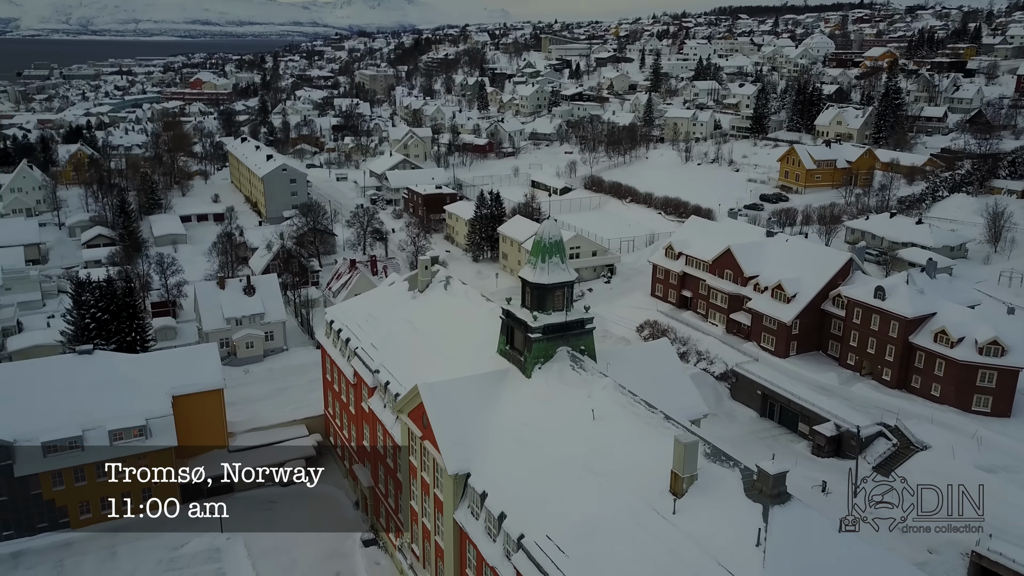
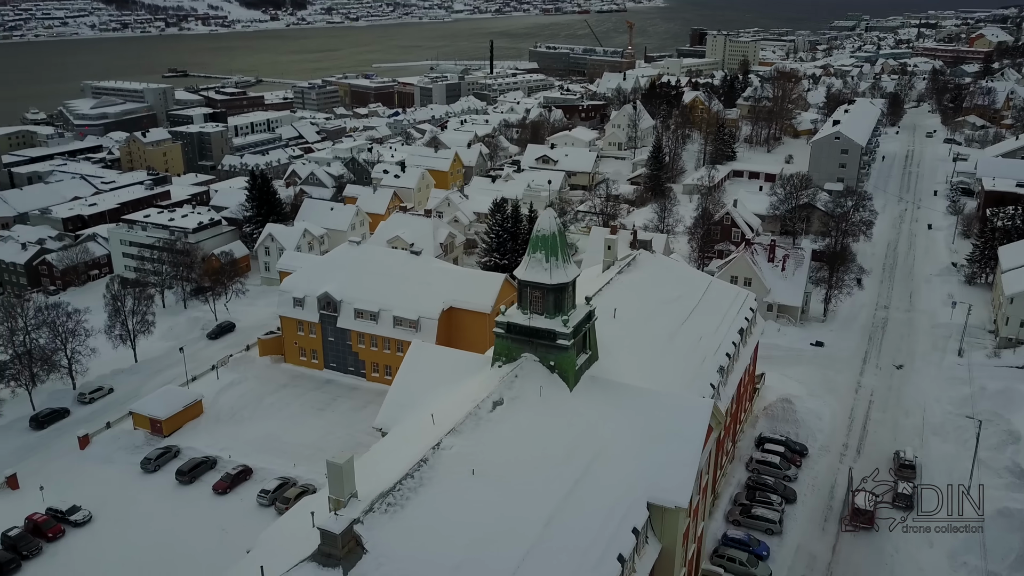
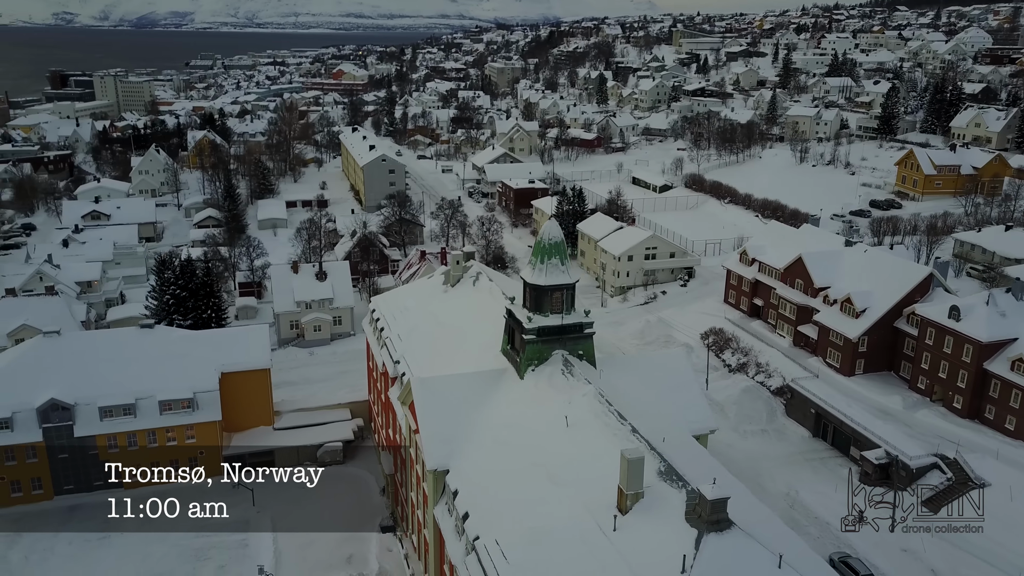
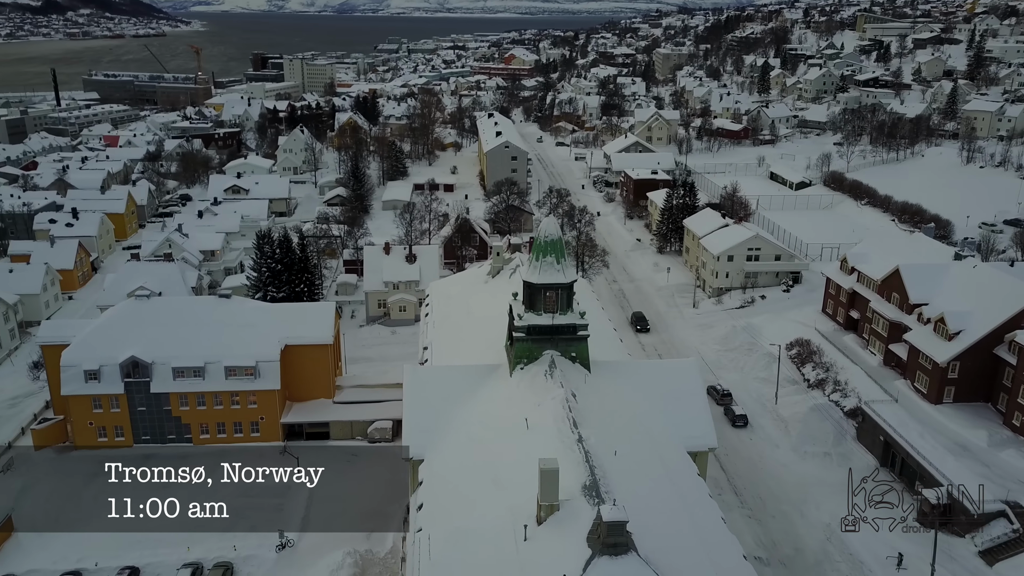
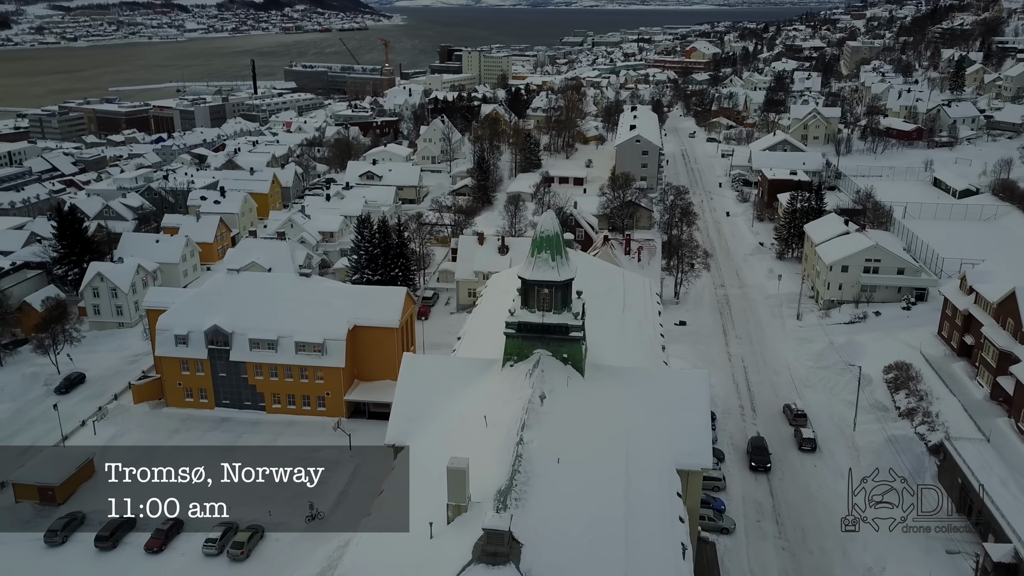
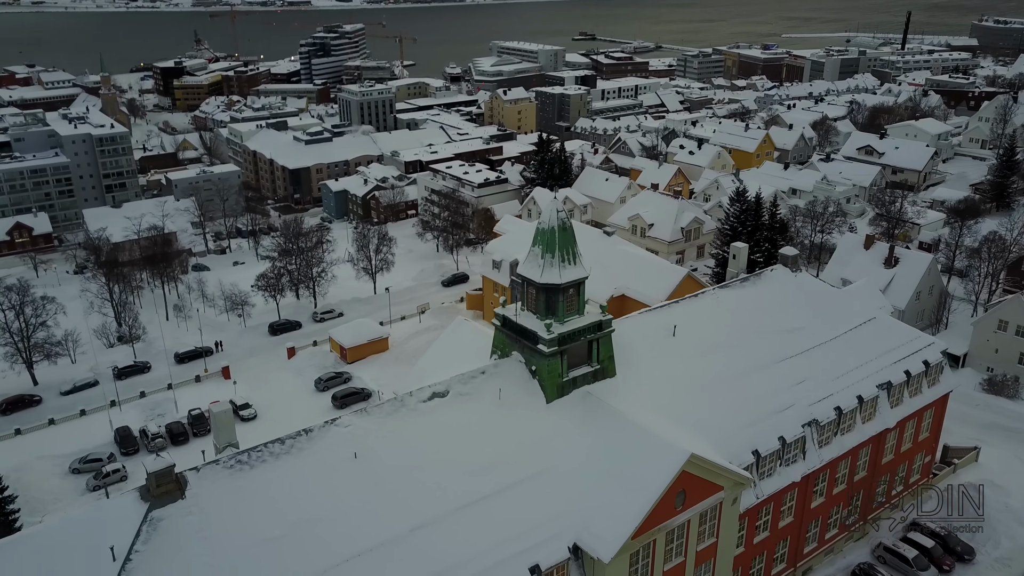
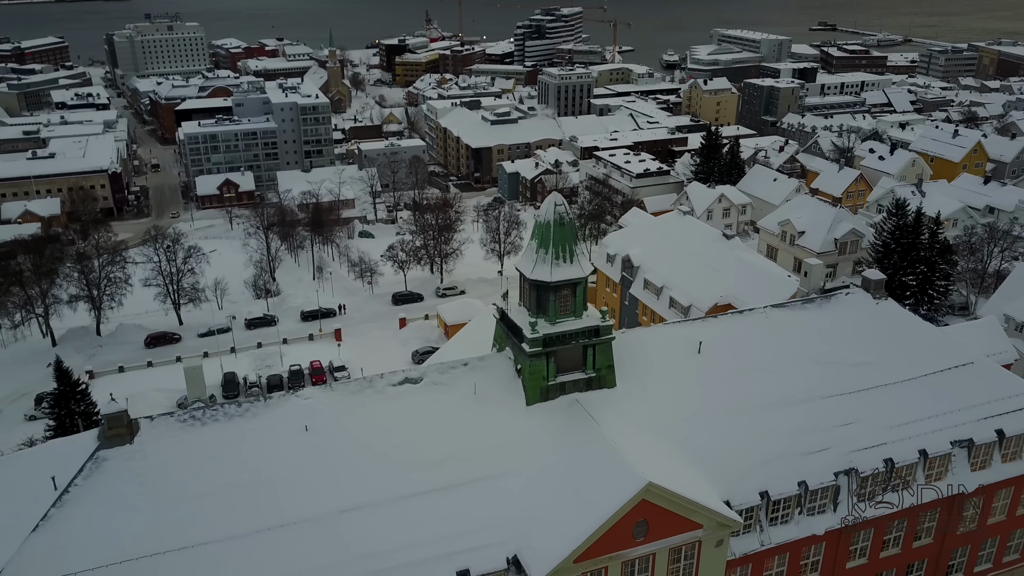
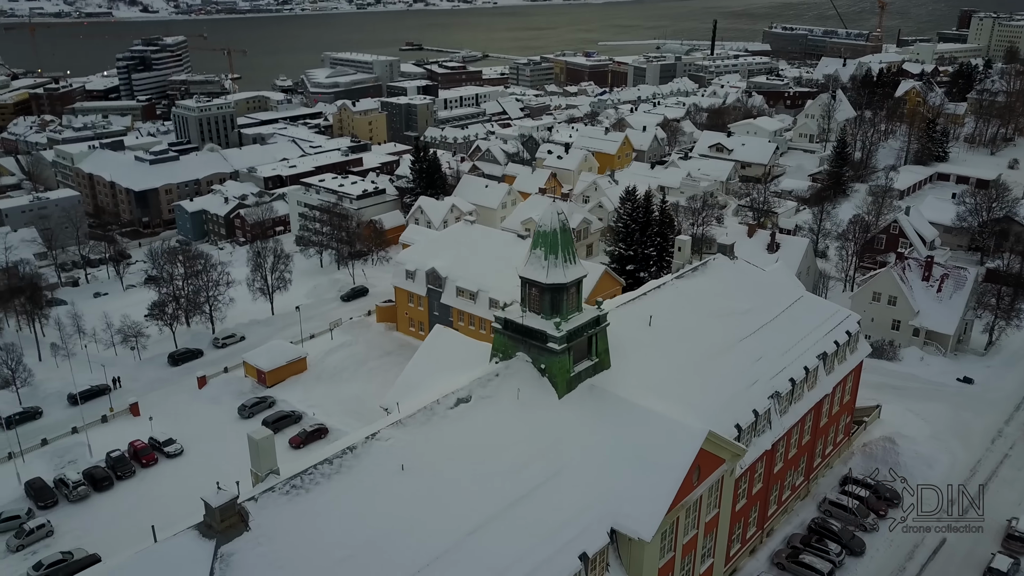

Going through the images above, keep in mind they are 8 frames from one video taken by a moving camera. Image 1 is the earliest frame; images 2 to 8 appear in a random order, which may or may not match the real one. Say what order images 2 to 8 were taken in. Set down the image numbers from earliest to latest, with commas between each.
3, 4, 5, 2, 8, 6, 7
